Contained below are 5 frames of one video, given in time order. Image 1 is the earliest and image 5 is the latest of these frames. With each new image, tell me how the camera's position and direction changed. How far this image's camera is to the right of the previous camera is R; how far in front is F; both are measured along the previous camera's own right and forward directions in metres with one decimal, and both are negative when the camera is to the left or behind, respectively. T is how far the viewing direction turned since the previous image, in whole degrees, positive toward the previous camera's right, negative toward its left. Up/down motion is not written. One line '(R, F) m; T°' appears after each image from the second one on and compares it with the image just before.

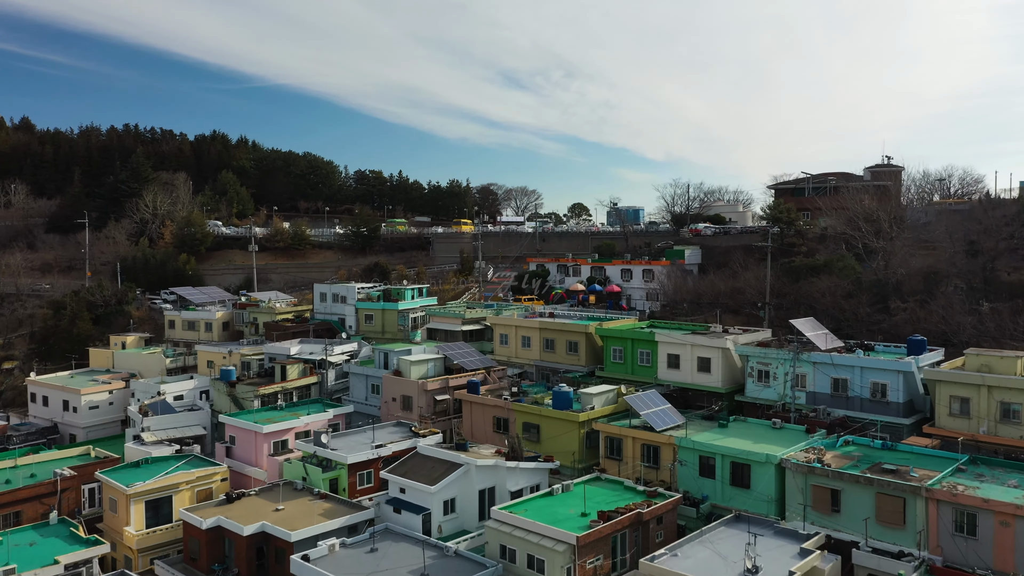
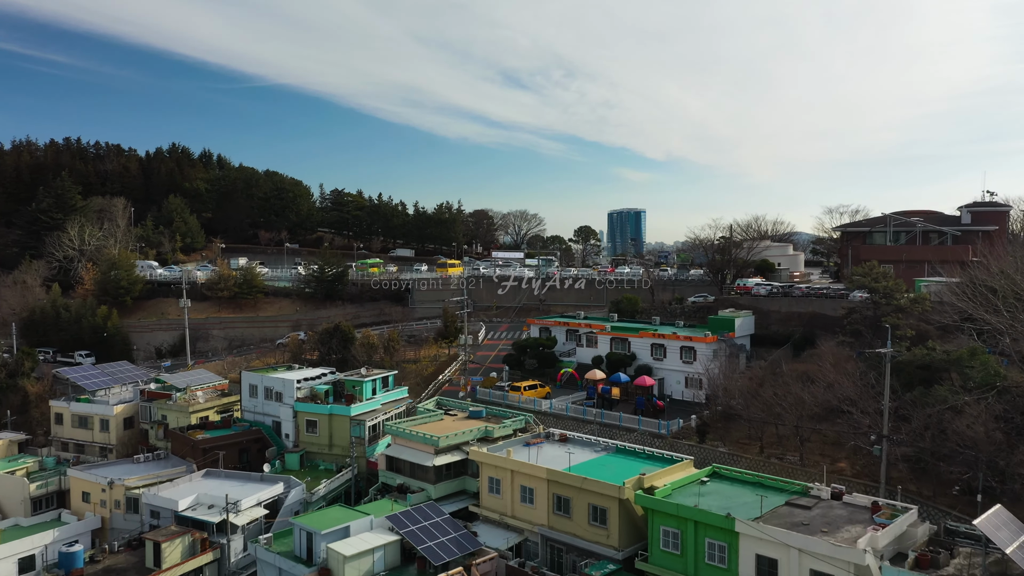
(+0.1, +9.7) m; 0°
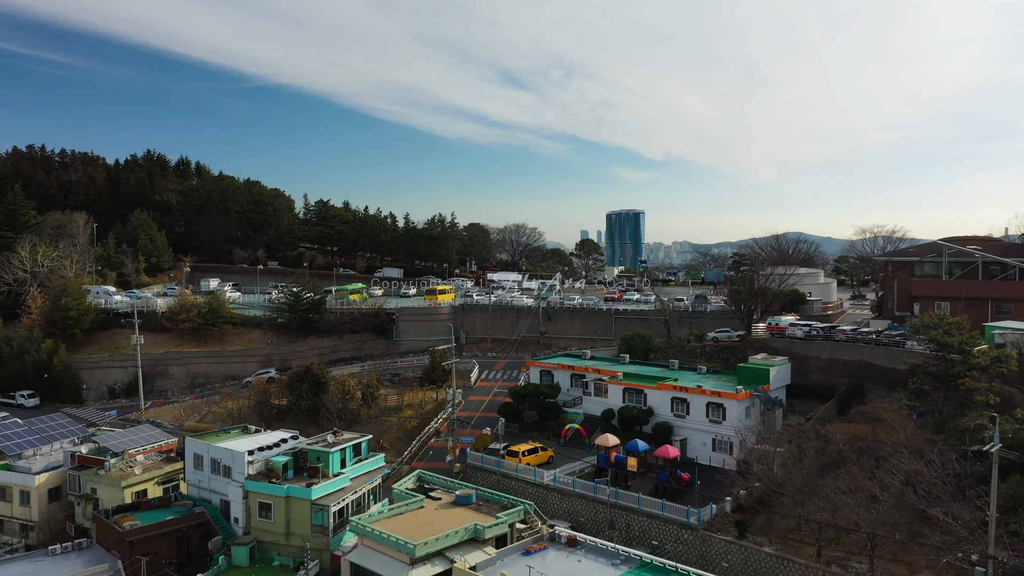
(+0.1, +4.6) m; 0°
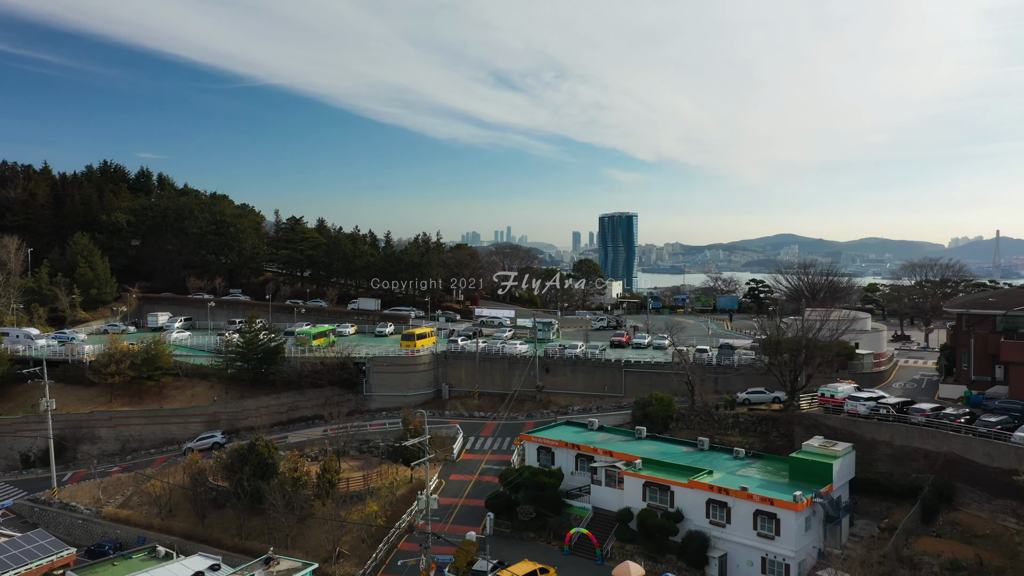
(0.0, +5.8) m; +1°
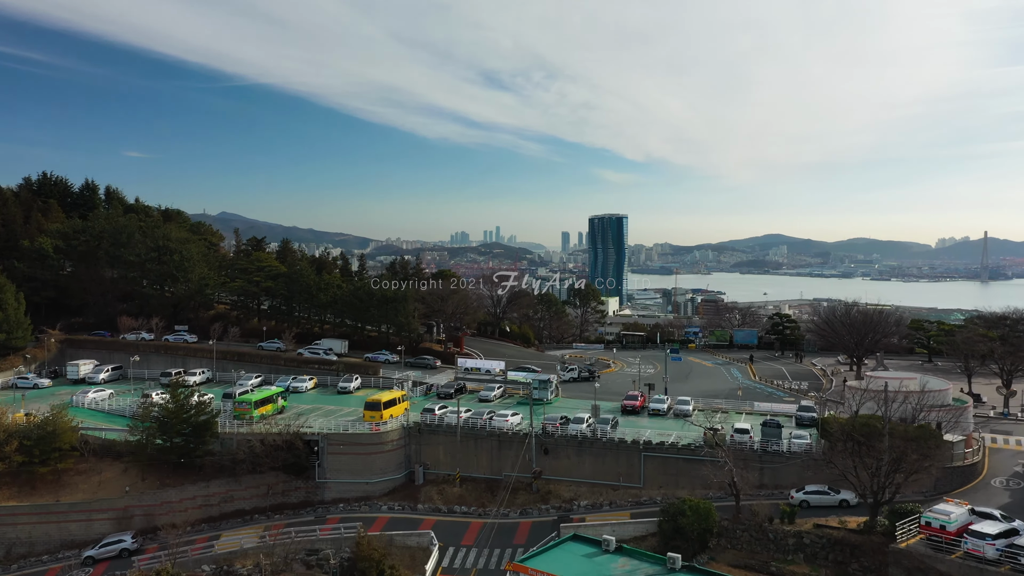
(0.0, +6.6) m; +1°
